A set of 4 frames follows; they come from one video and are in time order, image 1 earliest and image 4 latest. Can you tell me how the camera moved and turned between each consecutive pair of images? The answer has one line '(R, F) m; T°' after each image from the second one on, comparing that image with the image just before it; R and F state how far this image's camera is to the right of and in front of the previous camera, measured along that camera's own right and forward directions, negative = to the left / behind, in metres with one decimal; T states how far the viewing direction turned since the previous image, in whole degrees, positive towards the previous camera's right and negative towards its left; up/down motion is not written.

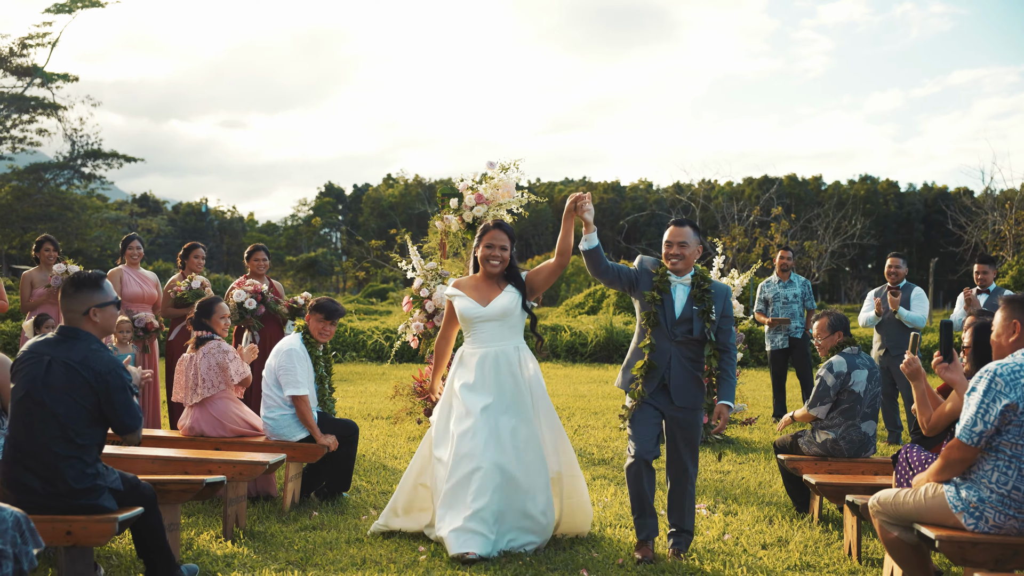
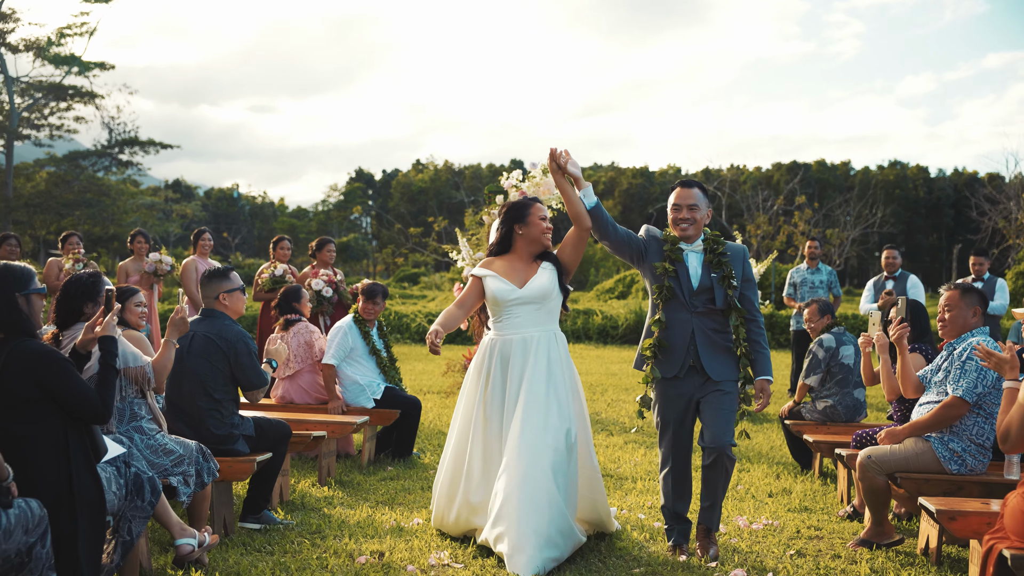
(-0.2, -1.0) m; -2°
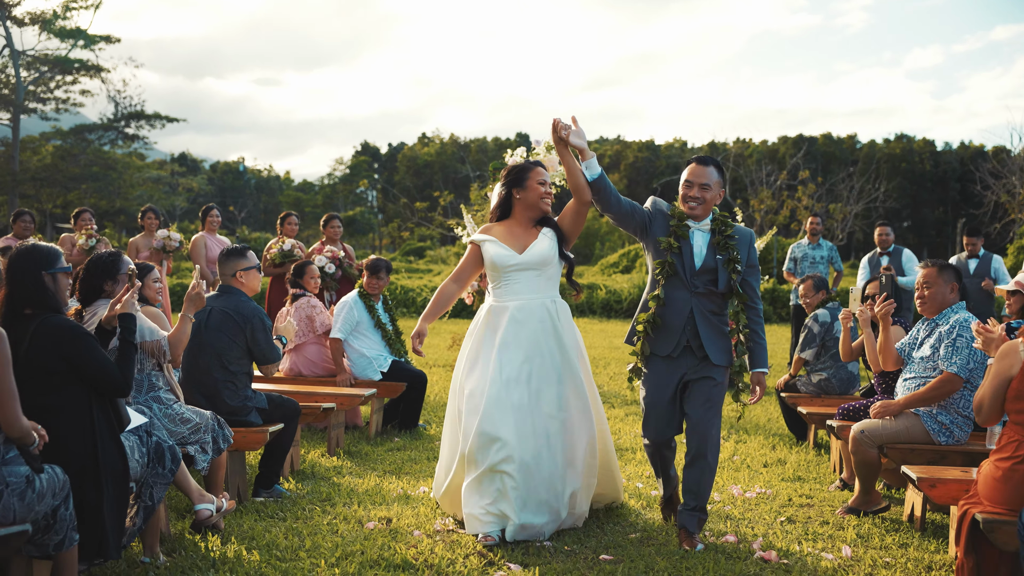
(0.0, -0.2) m; 0°
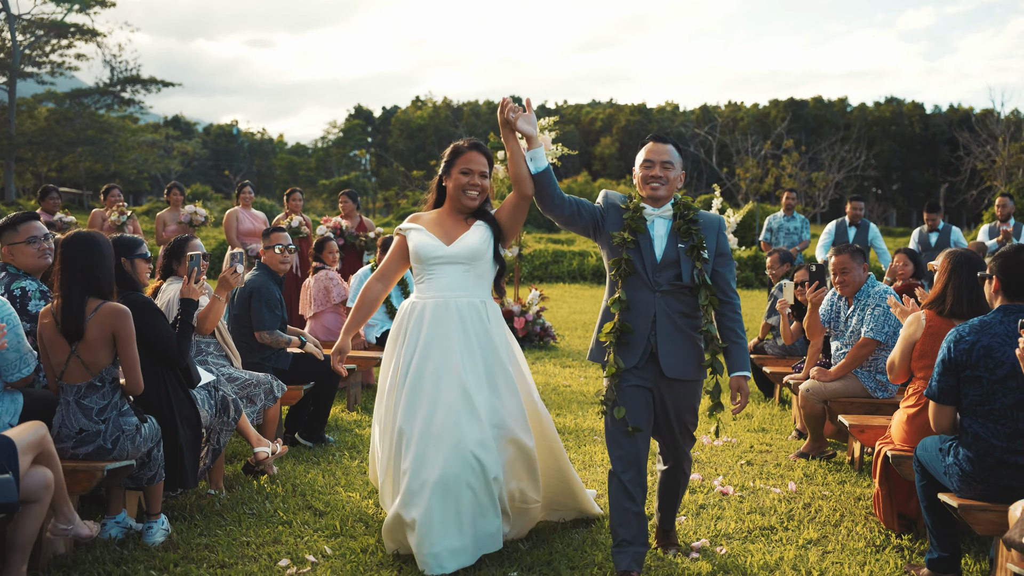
(0.0, -0.7) m; 0°
